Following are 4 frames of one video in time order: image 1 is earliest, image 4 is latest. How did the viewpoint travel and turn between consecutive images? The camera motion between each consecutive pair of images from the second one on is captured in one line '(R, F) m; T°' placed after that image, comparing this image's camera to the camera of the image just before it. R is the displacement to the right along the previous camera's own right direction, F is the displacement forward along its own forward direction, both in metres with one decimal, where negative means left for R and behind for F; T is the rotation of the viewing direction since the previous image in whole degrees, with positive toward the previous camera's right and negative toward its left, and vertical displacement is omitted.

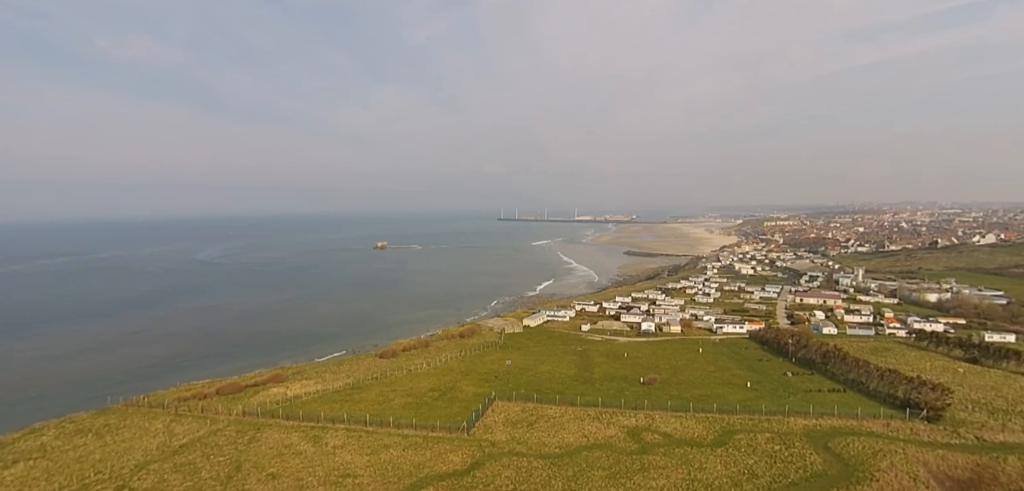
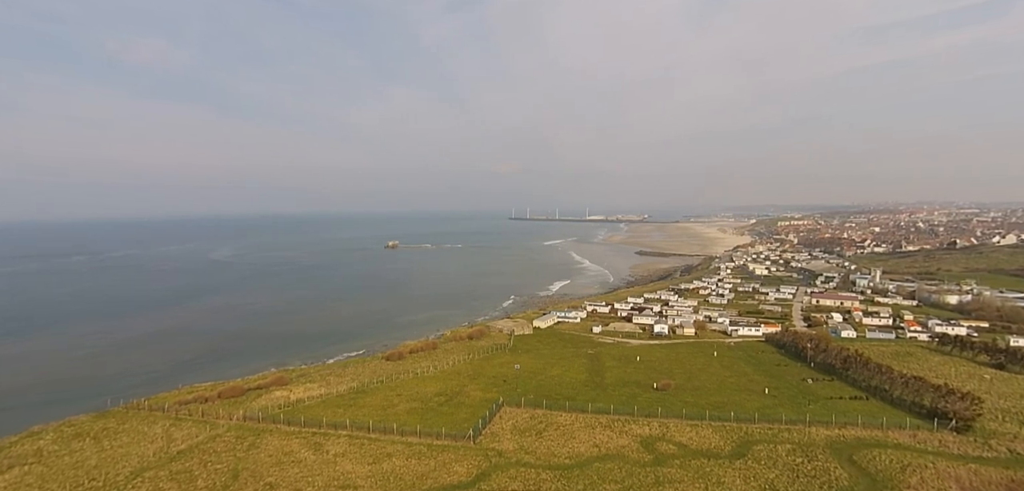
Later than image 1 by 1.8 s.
(+0.1, +0.7) m; -1°
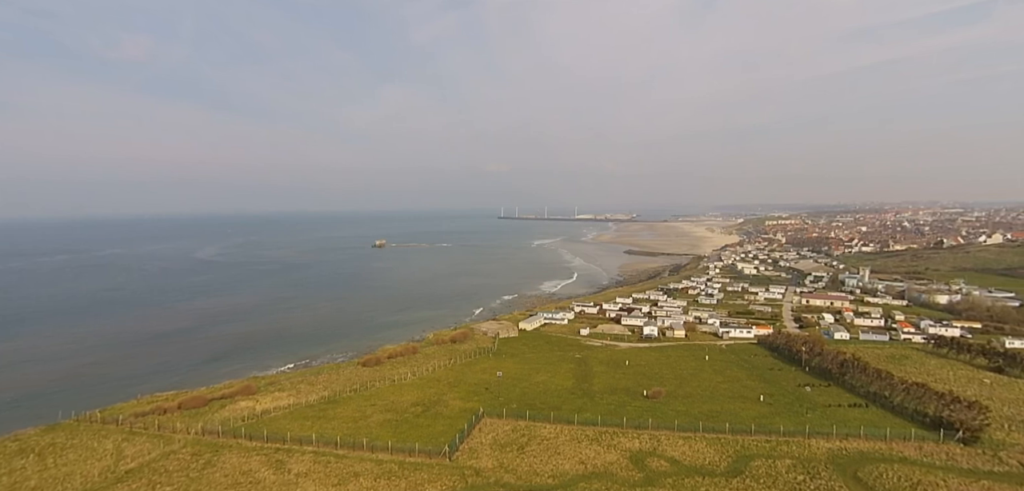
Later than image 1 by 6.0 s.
(+0.3, +1.4) m; +1°
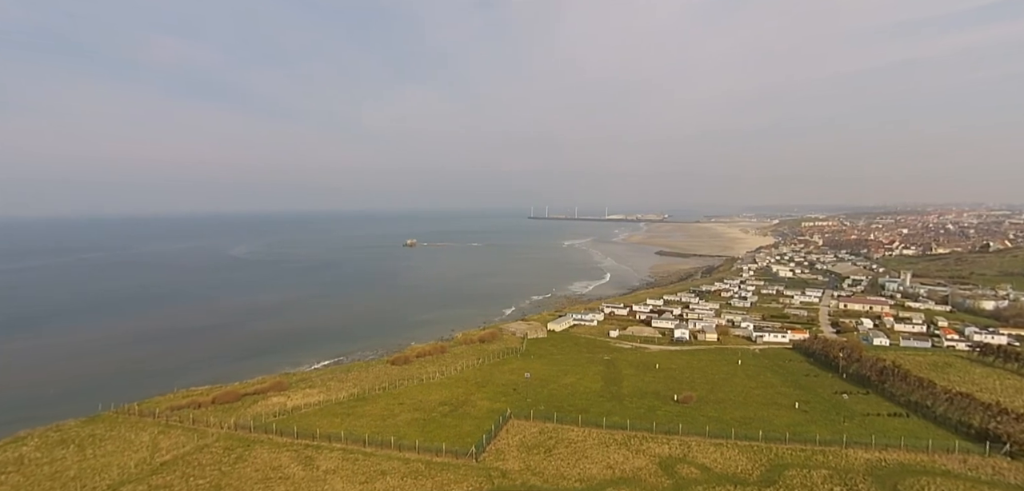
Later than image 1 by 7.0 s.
(0.0, +0.1) m; -3°
